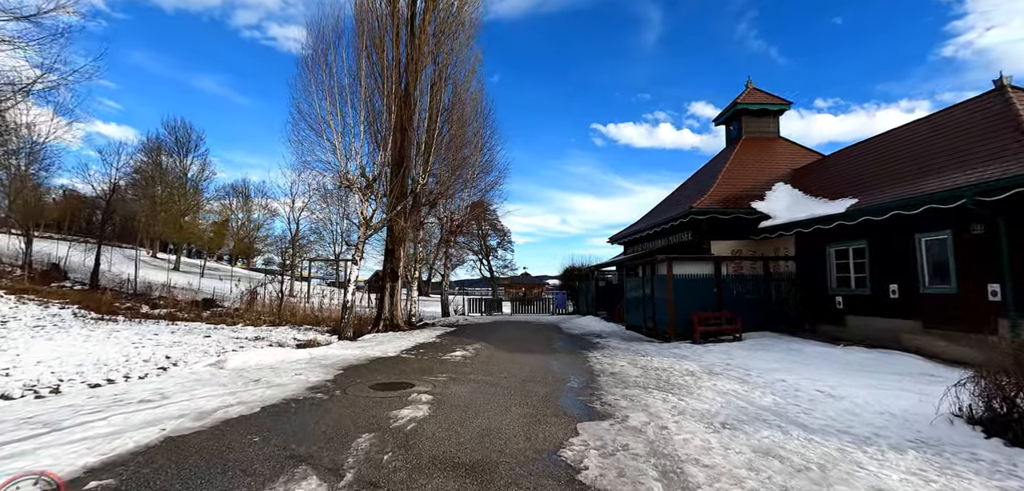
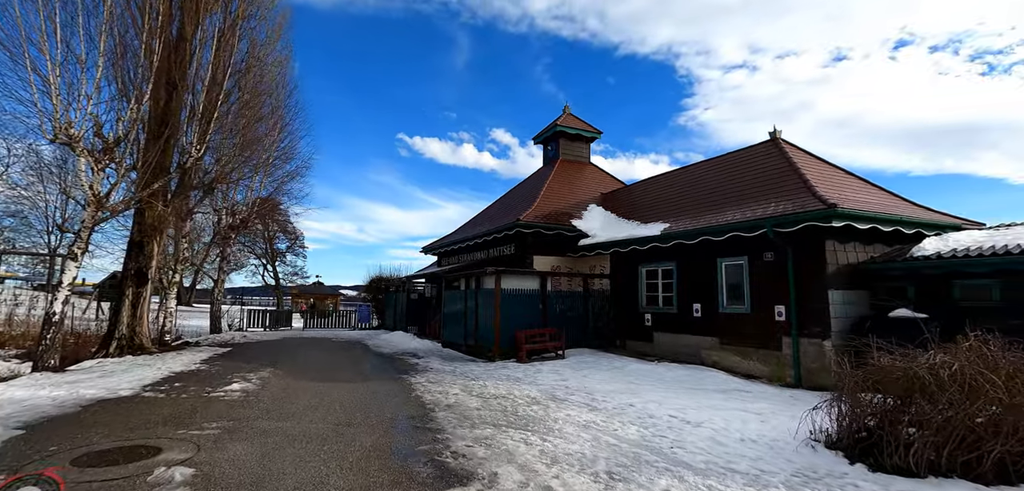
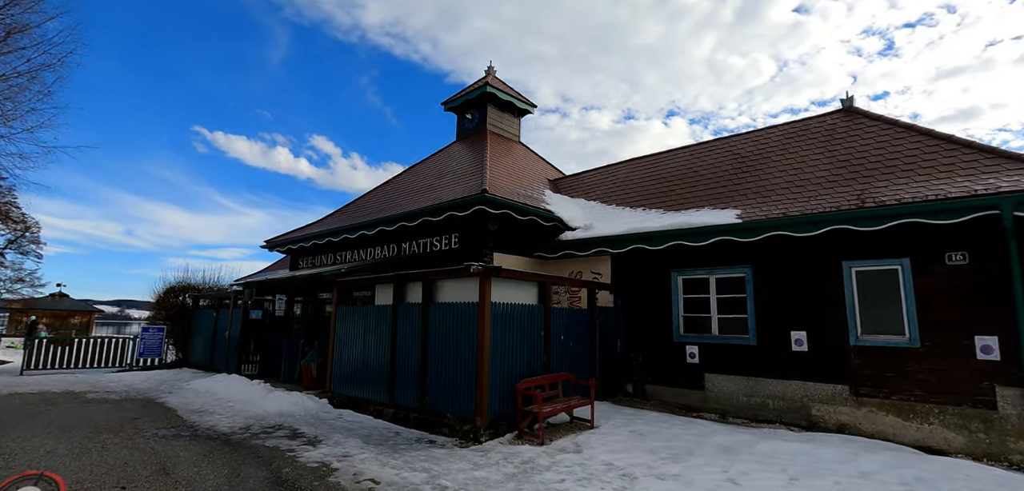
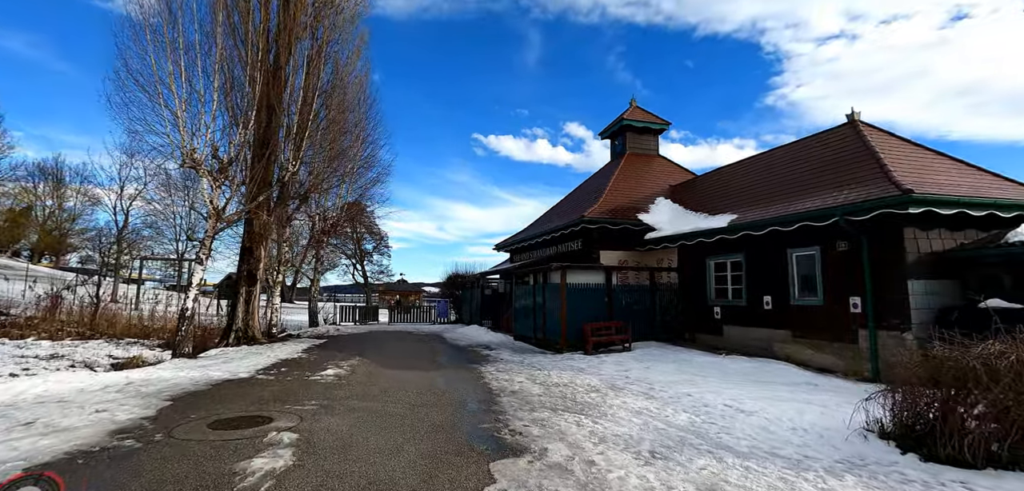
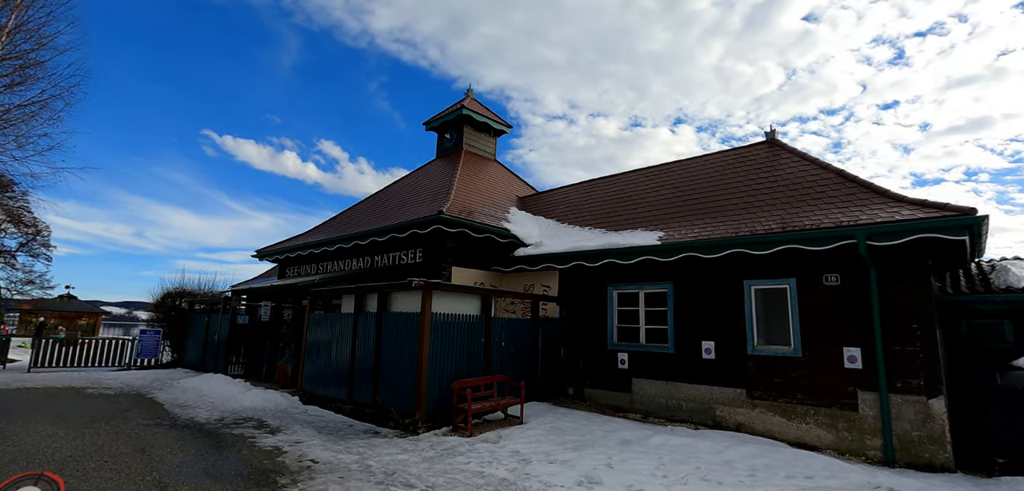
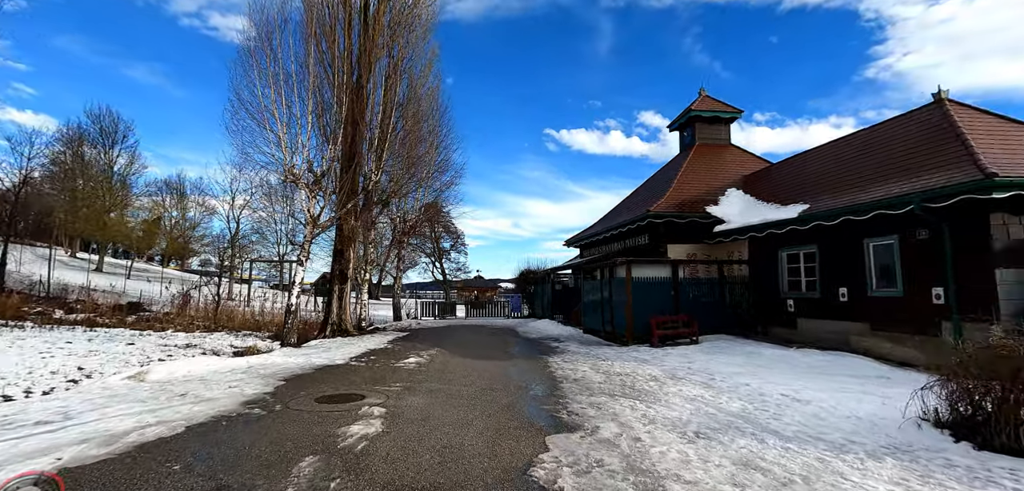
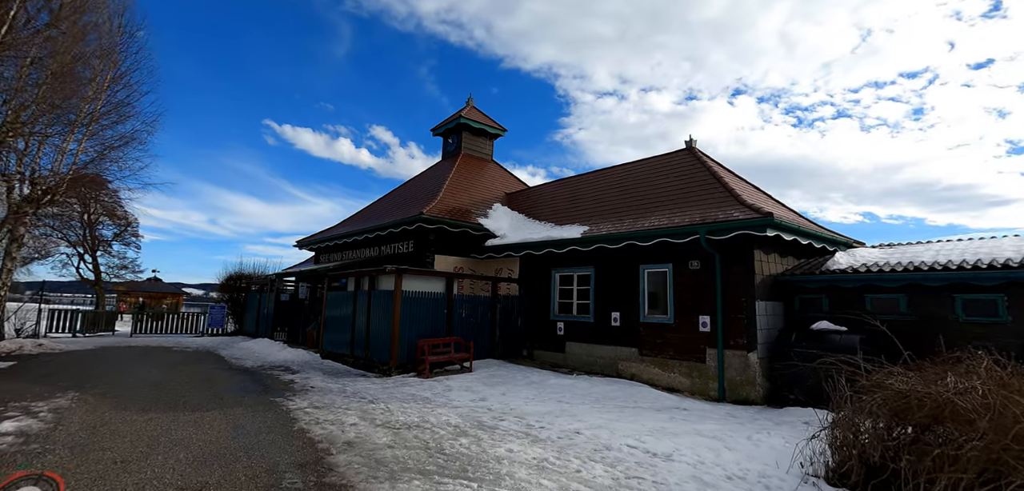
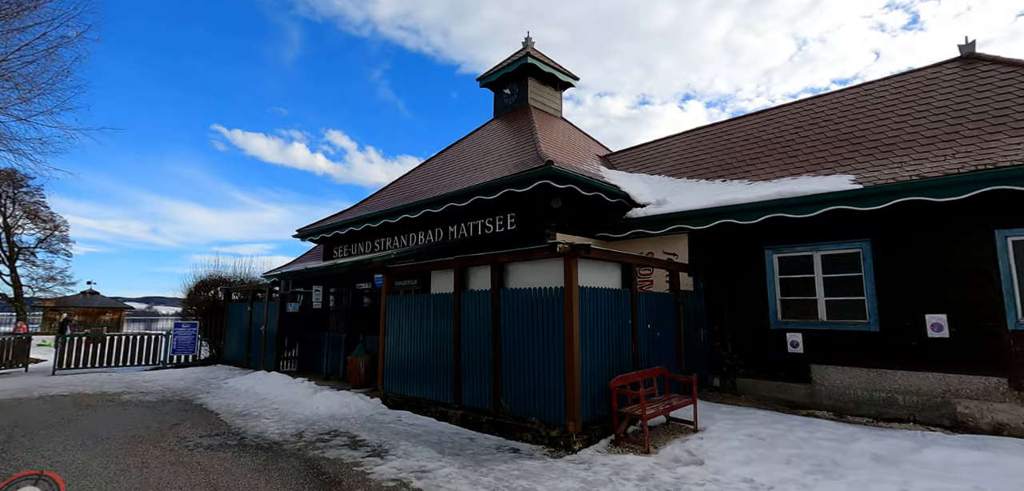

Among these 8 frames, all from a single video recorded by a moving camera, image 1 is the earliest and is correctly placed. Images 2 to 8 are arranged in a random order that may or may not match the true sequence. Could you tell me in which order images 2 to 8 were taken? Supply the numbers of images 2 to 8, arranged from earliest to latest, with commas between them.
6, 4, 2, 7, 5, 3, 8
